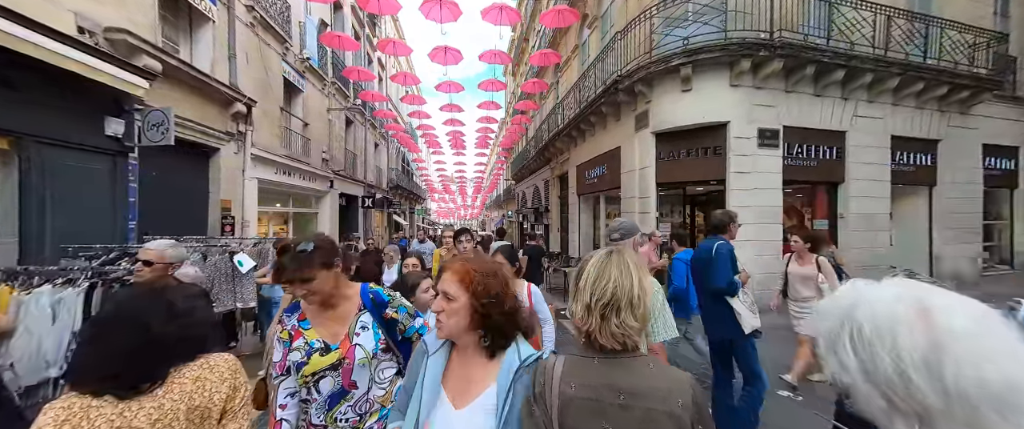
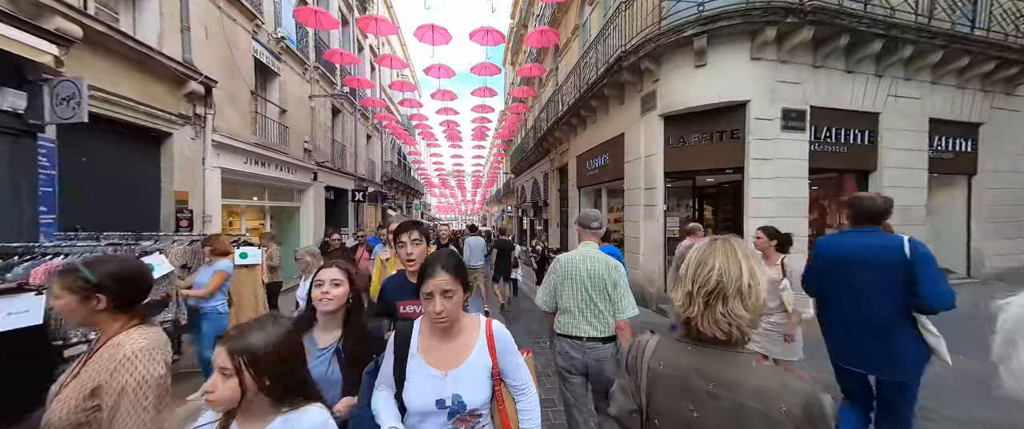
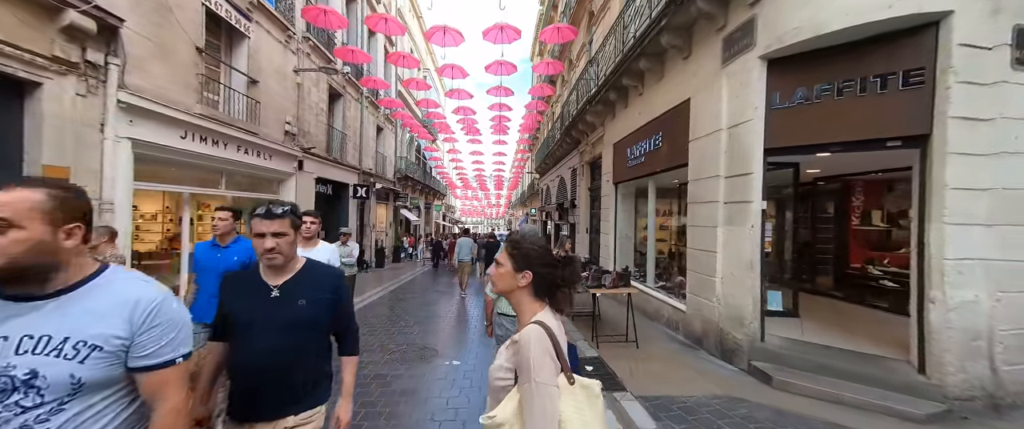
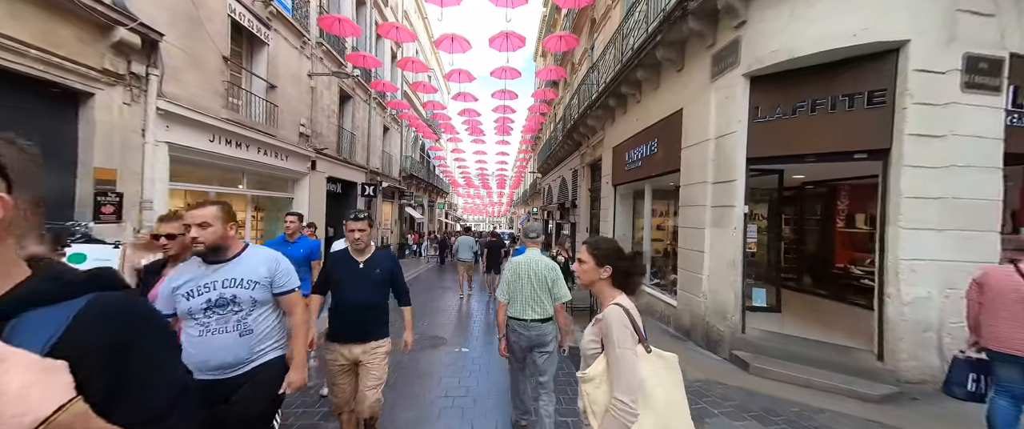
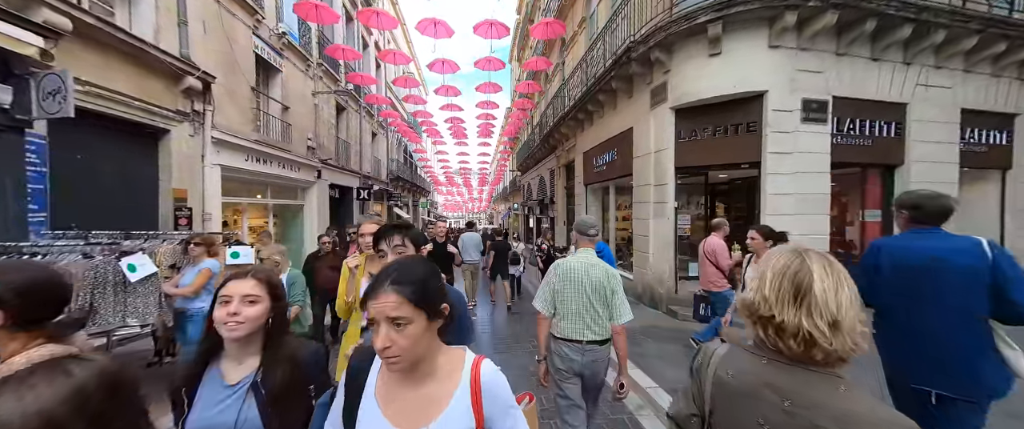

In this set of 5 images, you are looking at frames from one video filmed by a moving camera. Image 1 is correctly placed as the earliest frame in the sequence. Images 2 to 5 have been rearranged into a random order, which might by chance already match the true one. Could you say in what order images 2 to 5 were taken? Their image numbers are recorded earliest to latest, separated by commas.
2, 5, 4, 3
